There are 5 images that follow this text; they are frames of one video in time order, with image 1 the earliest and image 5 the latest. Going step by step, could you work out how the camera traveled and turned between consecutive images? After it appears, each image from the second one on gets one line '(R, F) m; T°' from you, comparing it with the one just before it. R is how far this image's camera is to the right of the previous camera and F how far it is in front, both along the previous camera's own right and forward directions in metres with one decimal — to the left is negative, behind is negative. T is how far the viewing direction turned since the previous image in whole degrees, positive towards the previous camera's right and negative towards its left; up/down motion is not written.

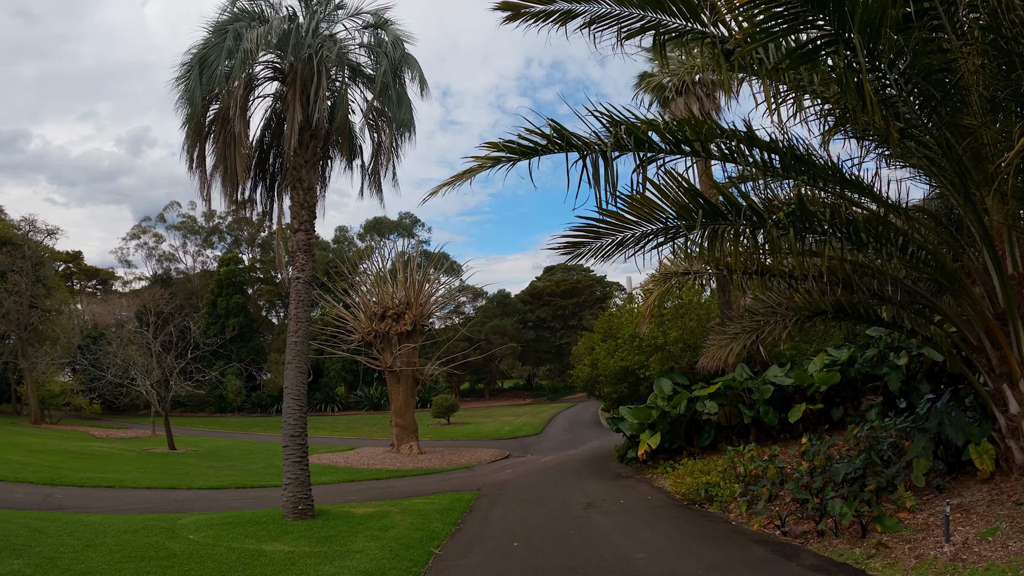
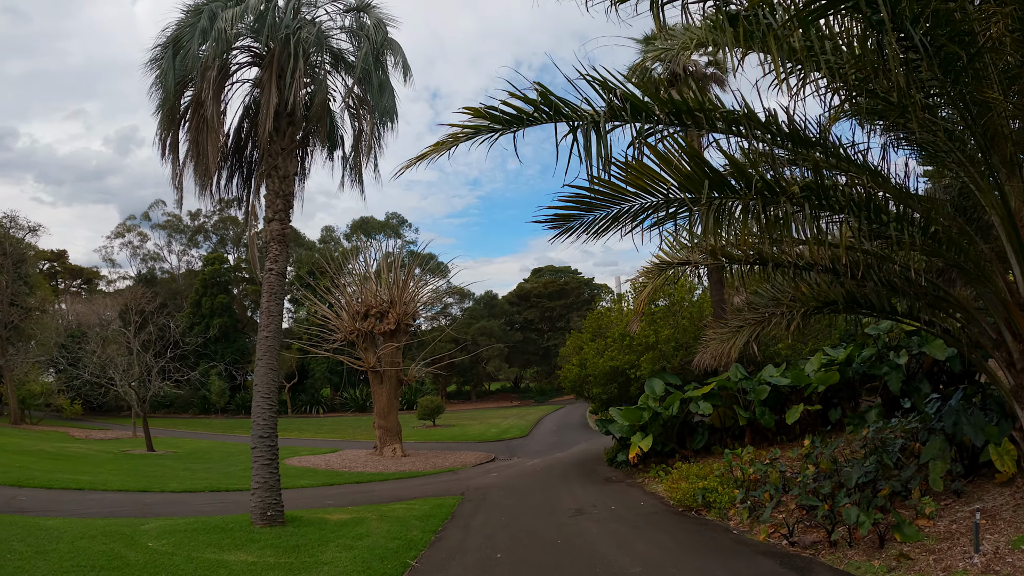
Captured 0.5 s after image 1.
(0.0, +0.5) m; +1°
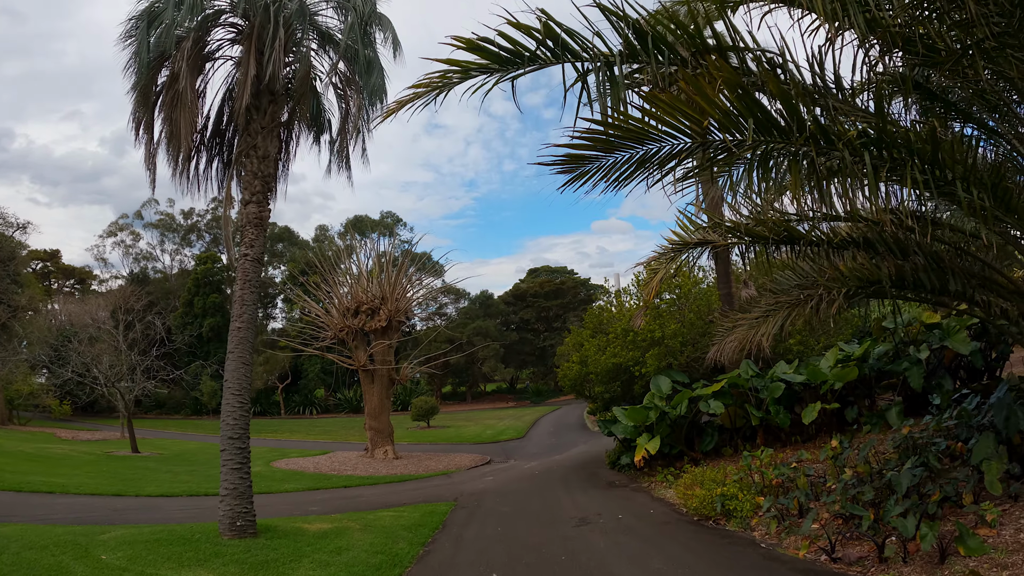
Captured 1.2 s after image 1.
(0.0, +0.7) m; 0°
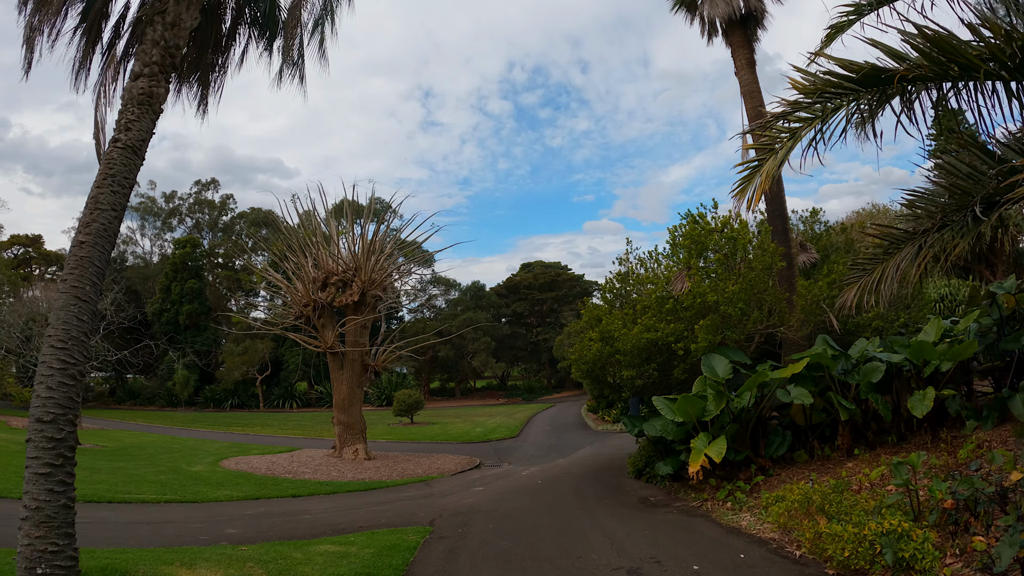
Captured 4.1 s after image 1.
(-0.1, +2.8) m; +1°
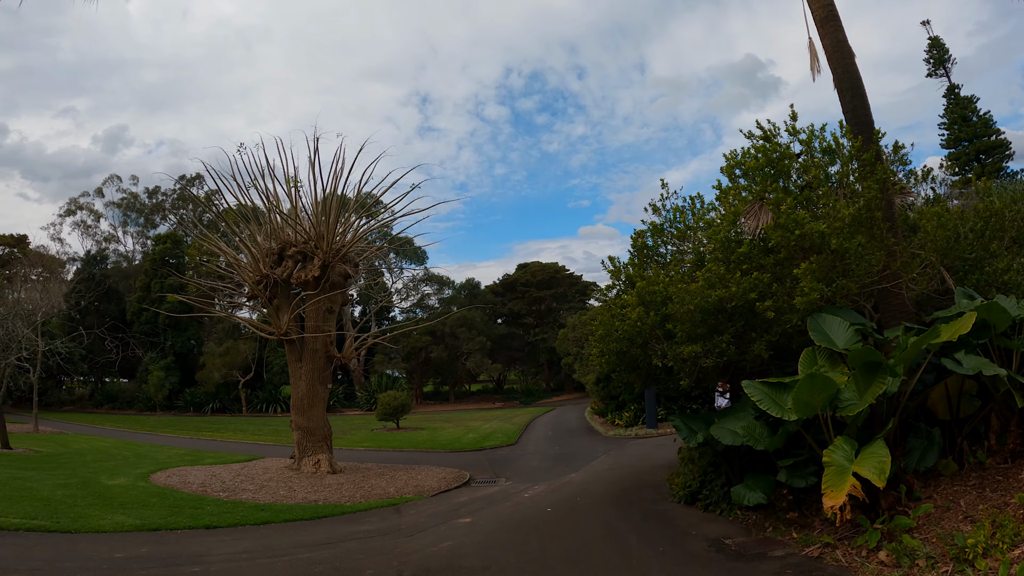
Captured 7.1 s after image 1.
(0.0, +2.8) m; 0°
